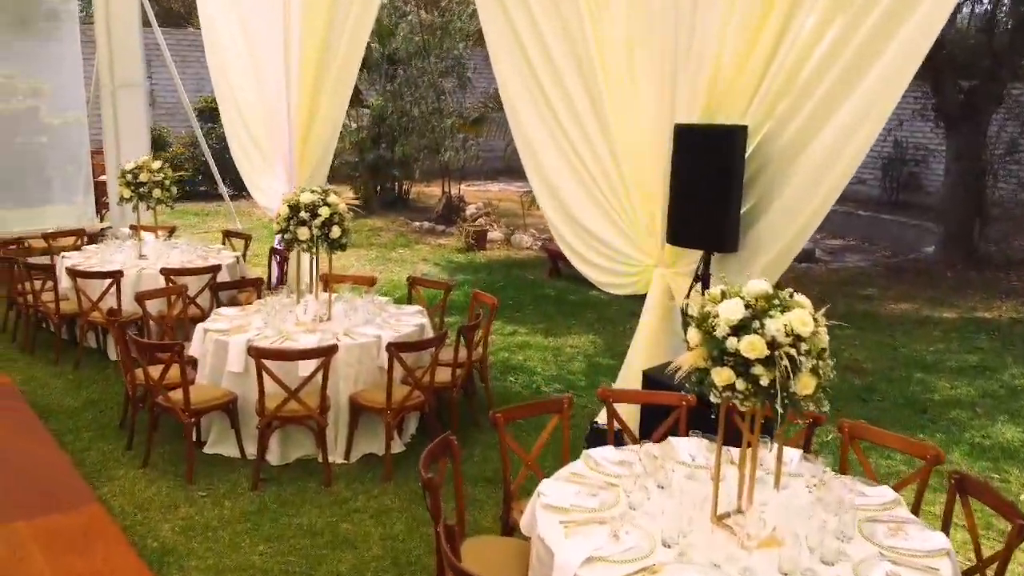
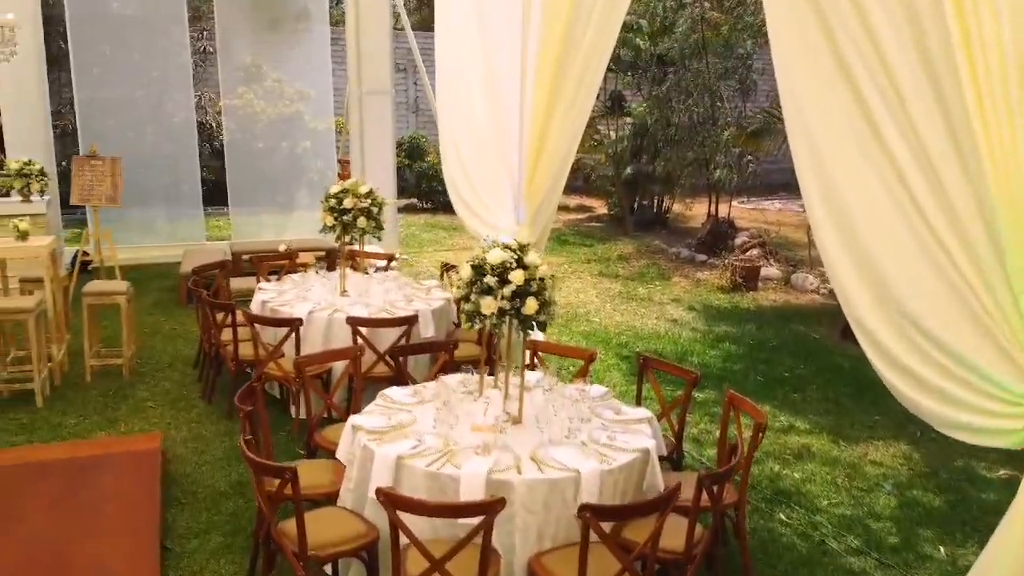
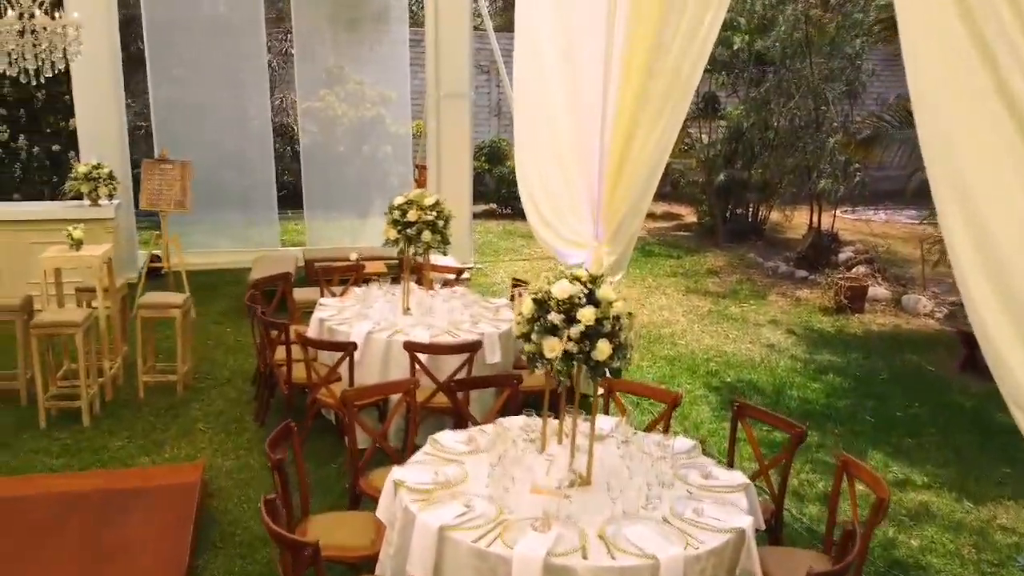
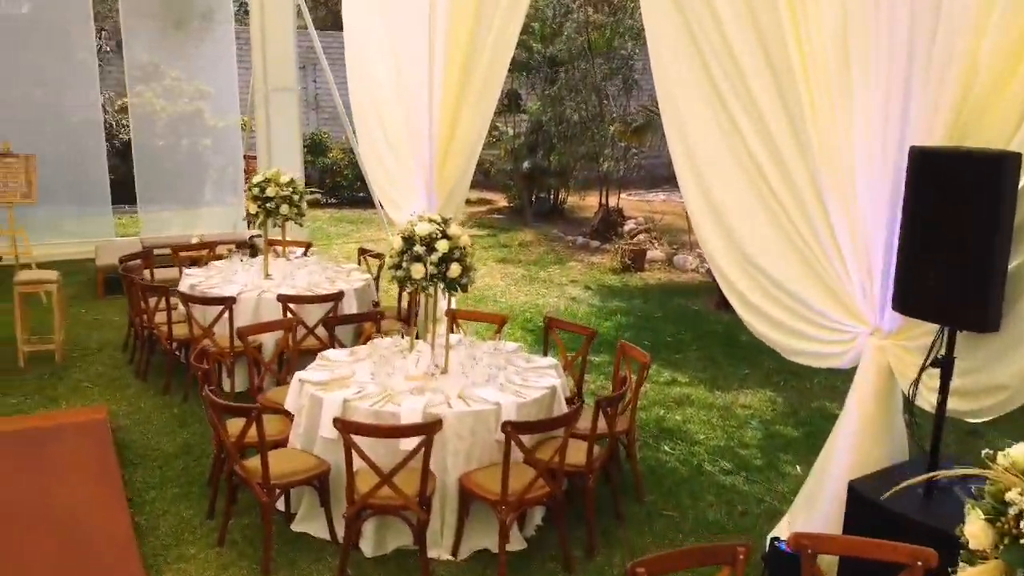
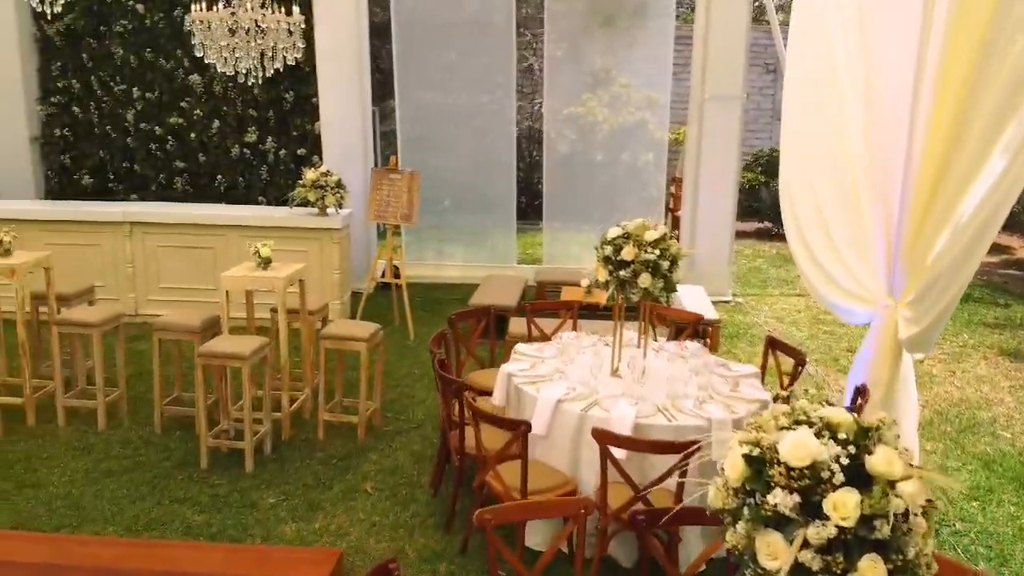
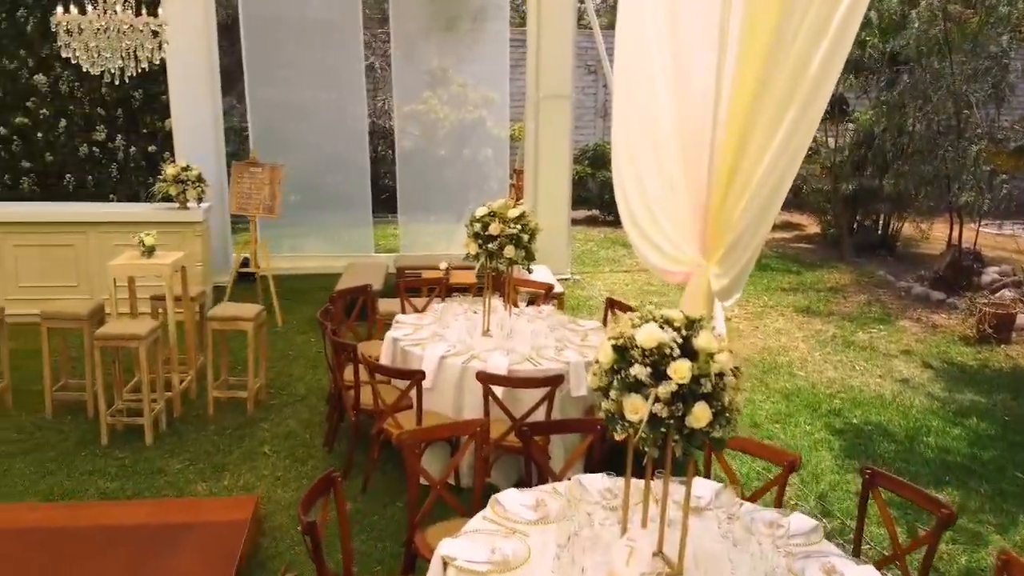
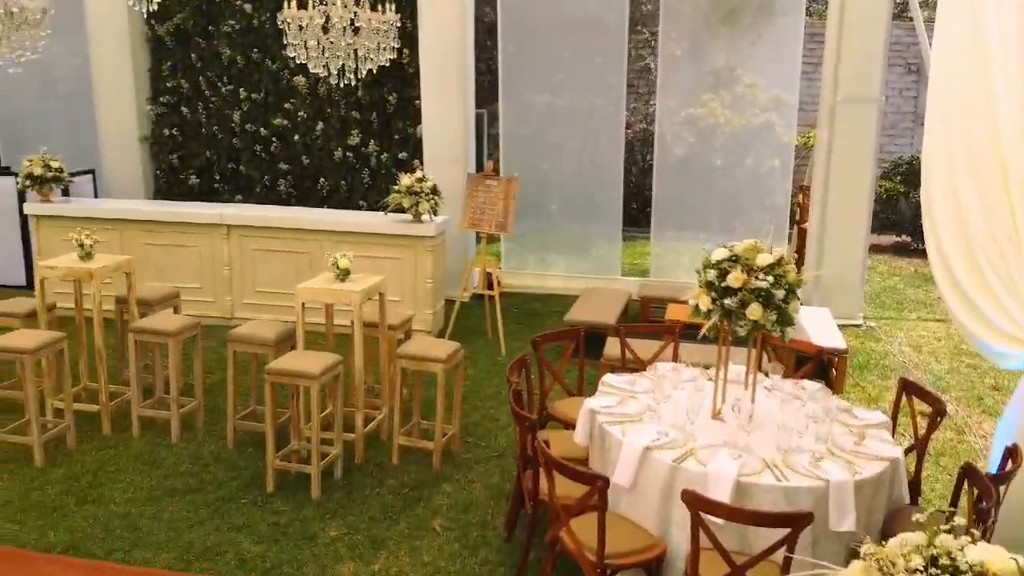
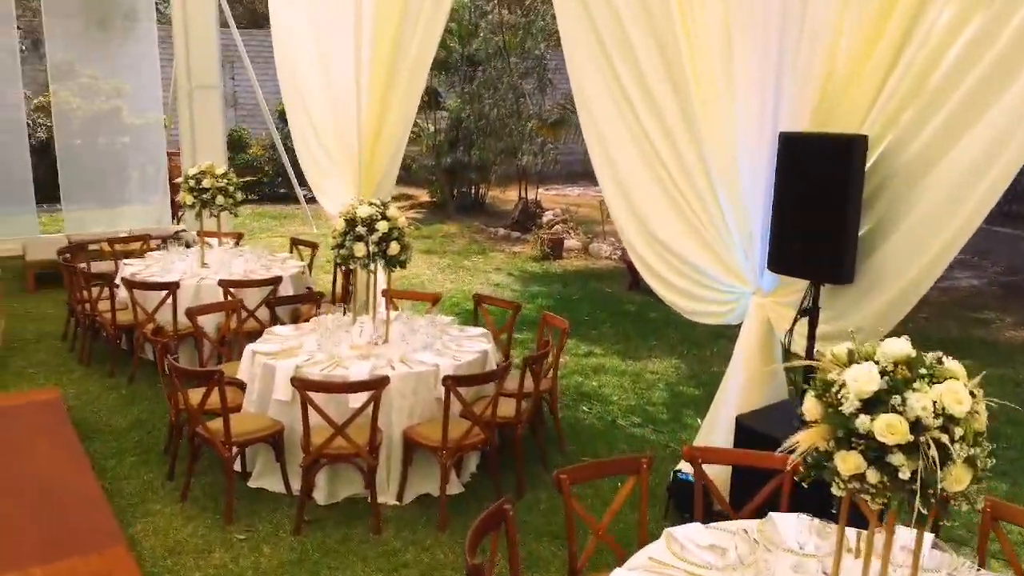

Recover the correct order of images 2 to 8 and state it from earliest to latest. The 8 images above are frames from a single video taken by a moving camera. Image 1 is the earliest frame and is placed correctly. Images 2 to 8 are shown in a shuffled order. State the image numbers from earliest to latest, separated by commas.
8, 4, 2, 3, 6, 5, 7
